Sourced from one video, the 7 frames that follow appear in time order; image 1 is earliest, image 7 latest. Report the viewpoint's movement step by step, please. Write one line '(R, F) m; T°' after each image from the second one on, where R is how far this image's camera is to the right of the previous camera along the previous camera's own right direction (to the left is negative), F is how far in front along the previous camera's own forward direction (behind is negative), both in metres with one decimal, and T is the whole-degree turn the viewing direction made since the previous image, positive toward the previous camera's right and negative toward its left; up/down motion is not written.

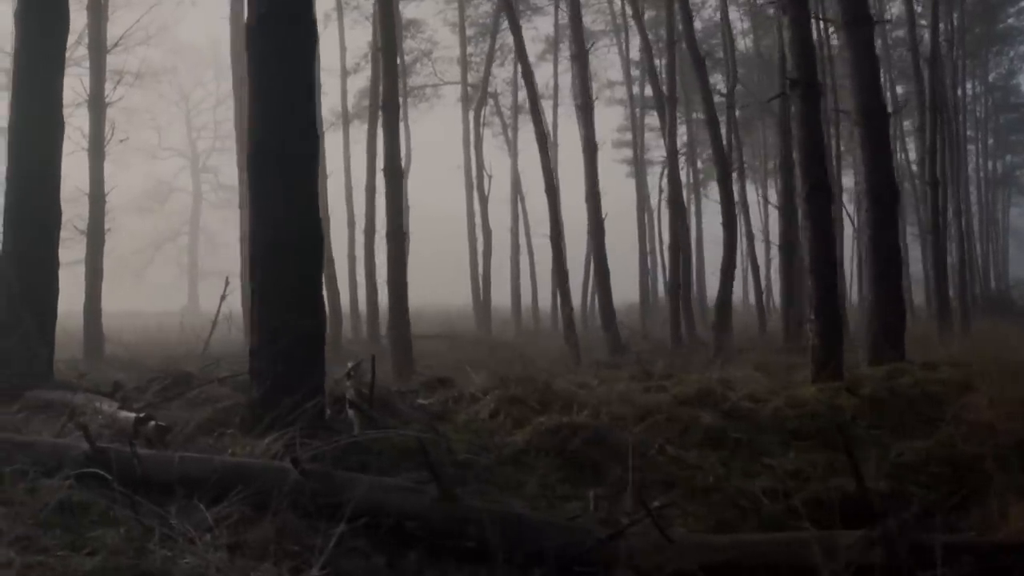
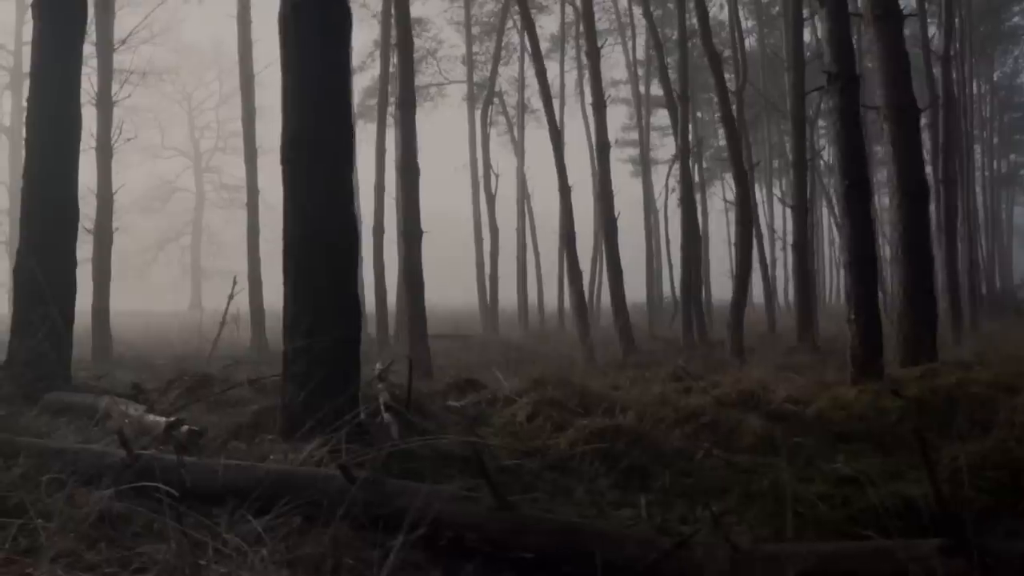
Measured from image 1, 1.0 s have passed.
(-0.3, +0.2) m; 0°
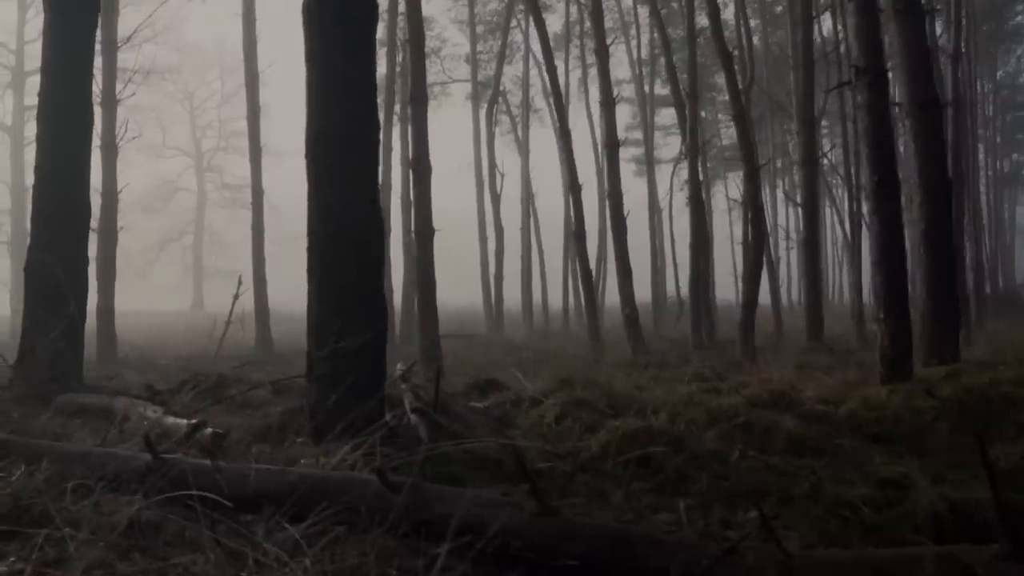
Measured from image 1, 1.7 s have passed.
(-0.2, +0.2) m; 0°
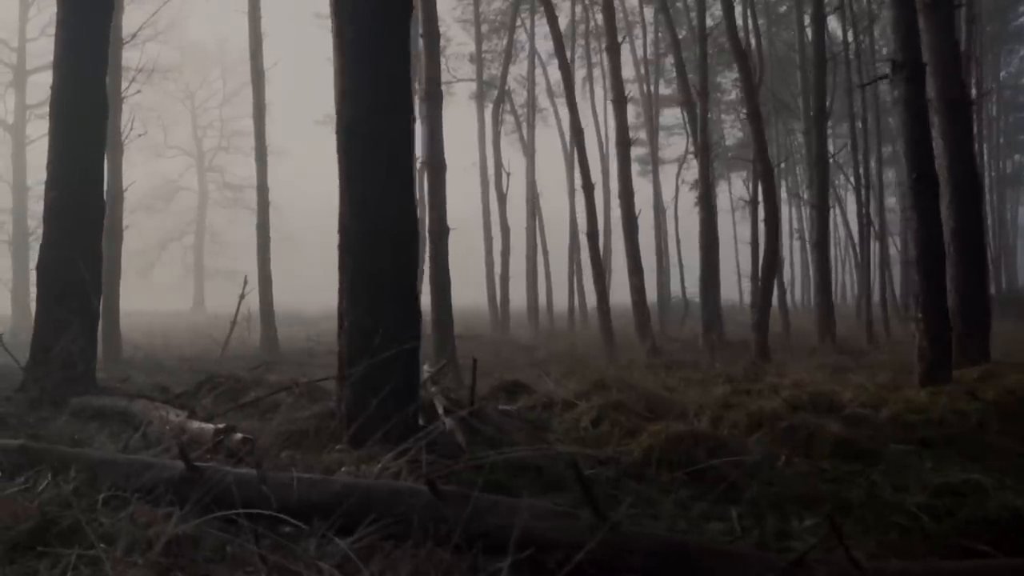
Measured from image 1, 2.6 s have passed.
(-0.3, +0.3) m; 0°
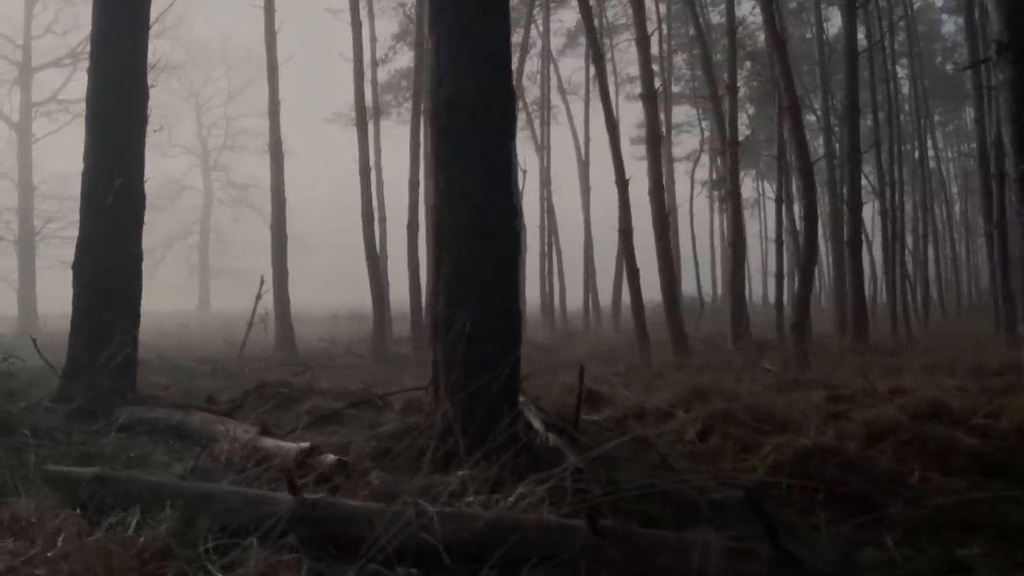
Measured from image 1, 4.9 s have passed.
(-0.7, +0.6) m; 0°
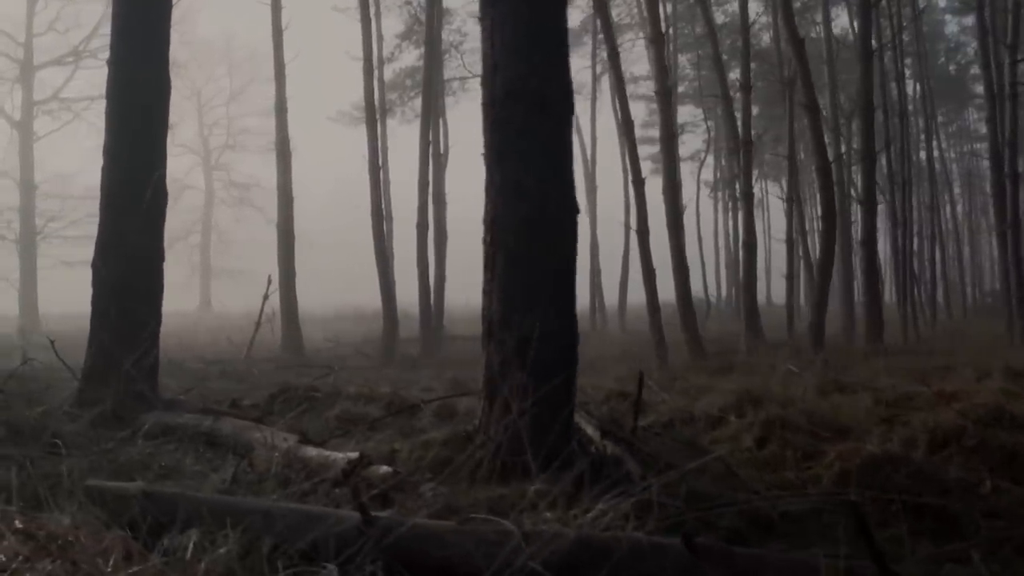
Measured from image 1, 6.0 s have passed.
(-0.3, +0.3) m; 0°
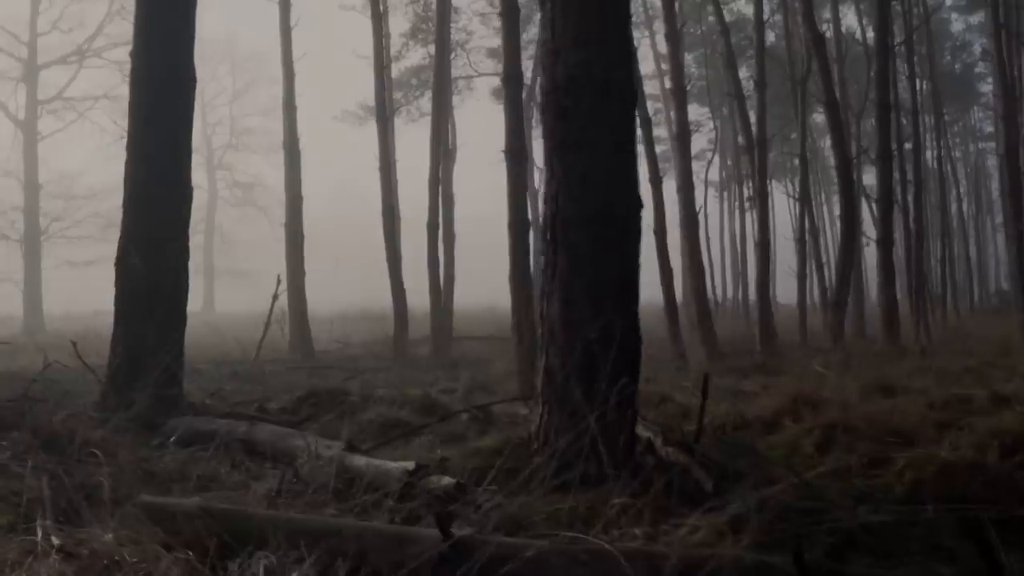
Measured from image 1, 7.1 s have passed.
(-0.3, +0.3) m; 0°
